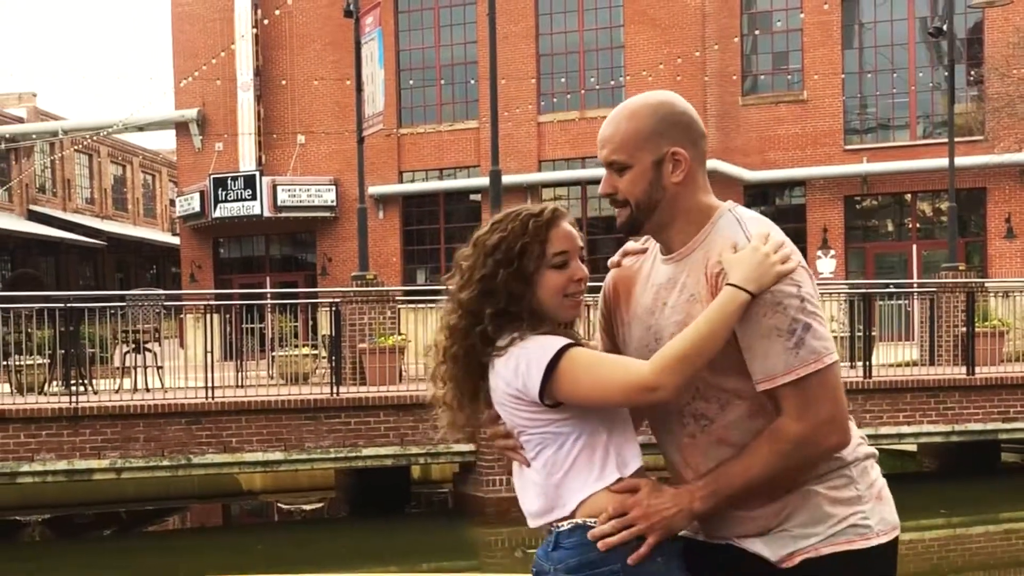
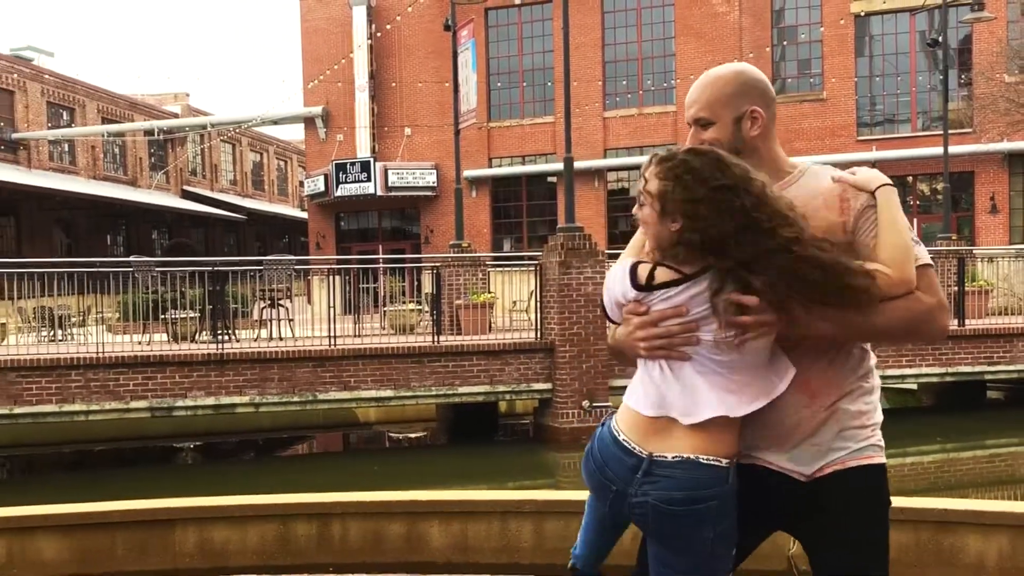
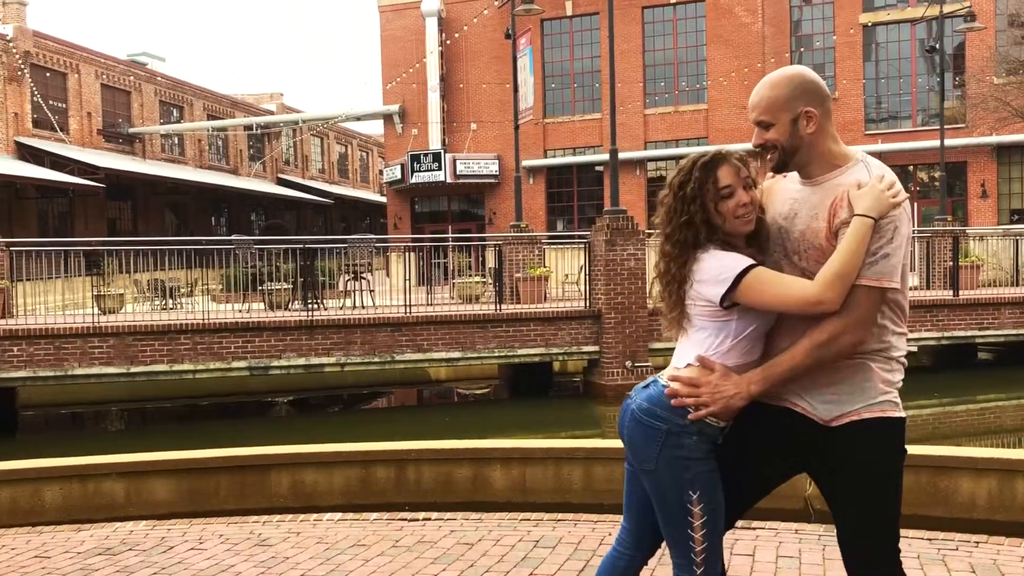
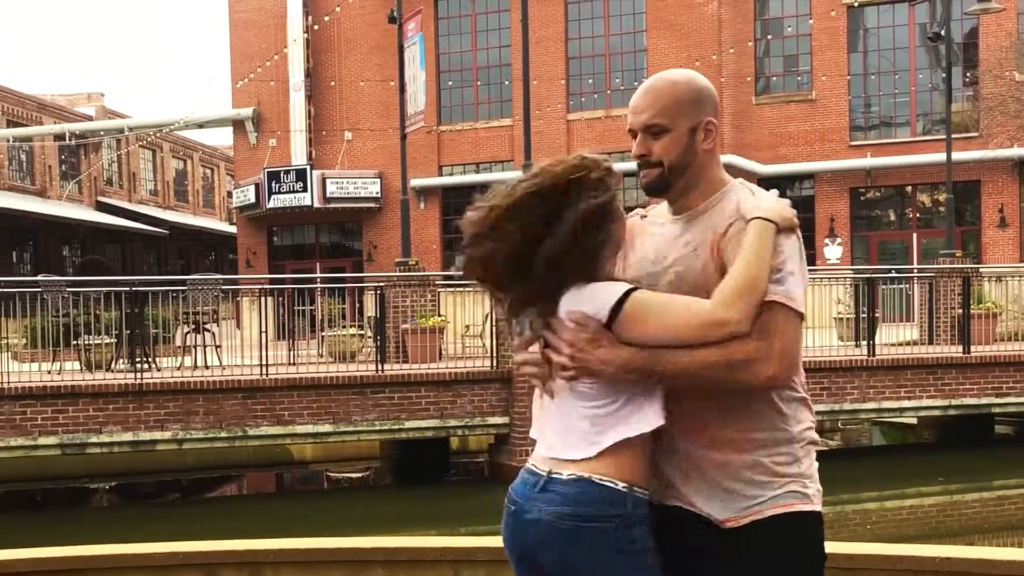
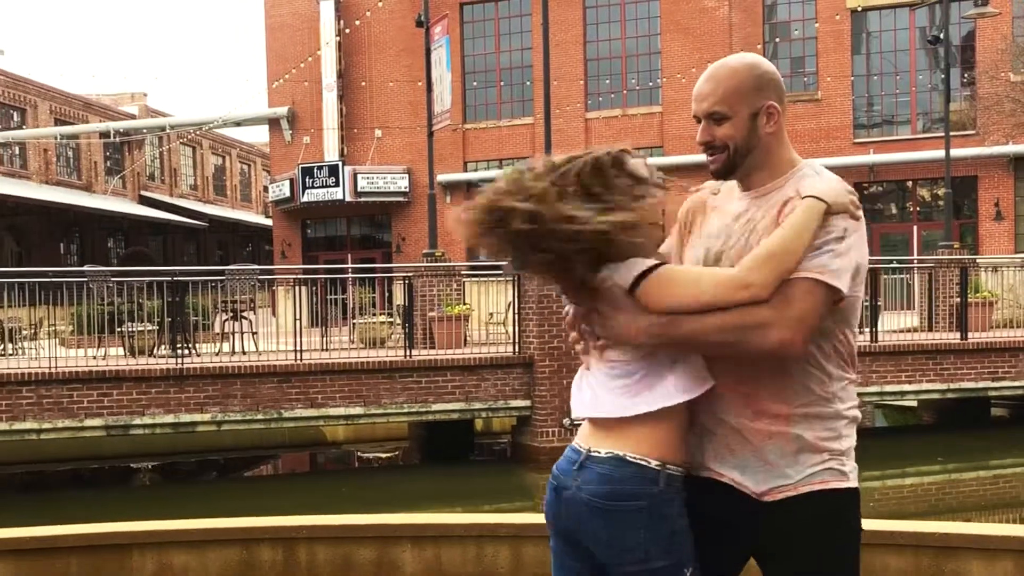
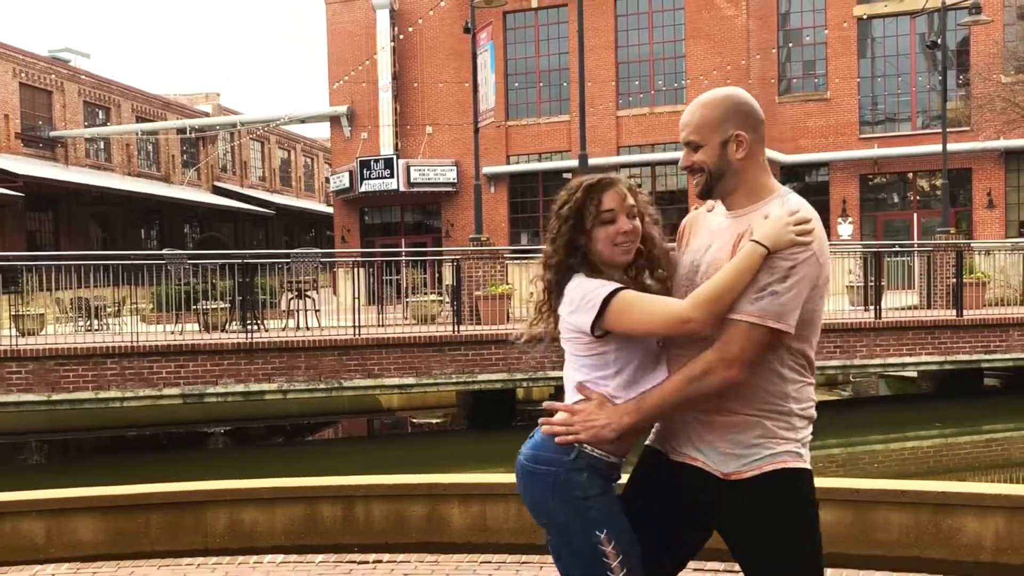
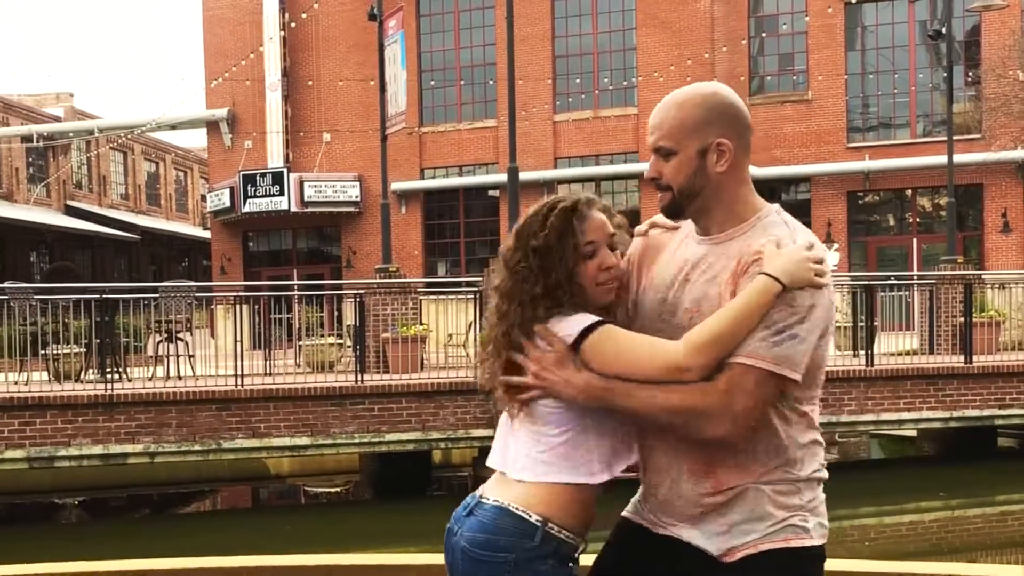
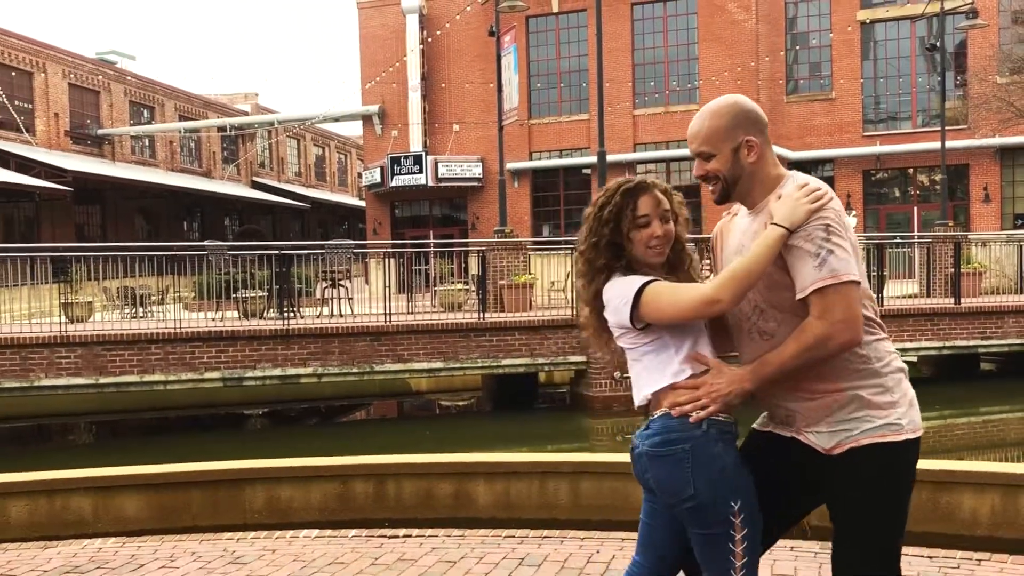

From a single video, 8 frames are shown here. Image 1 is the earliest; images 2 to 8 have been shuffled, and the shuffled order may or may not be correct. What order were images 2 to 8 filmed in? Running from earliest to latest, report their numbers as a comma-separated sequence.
7, 4, 5, 2, 6, 8, 3
